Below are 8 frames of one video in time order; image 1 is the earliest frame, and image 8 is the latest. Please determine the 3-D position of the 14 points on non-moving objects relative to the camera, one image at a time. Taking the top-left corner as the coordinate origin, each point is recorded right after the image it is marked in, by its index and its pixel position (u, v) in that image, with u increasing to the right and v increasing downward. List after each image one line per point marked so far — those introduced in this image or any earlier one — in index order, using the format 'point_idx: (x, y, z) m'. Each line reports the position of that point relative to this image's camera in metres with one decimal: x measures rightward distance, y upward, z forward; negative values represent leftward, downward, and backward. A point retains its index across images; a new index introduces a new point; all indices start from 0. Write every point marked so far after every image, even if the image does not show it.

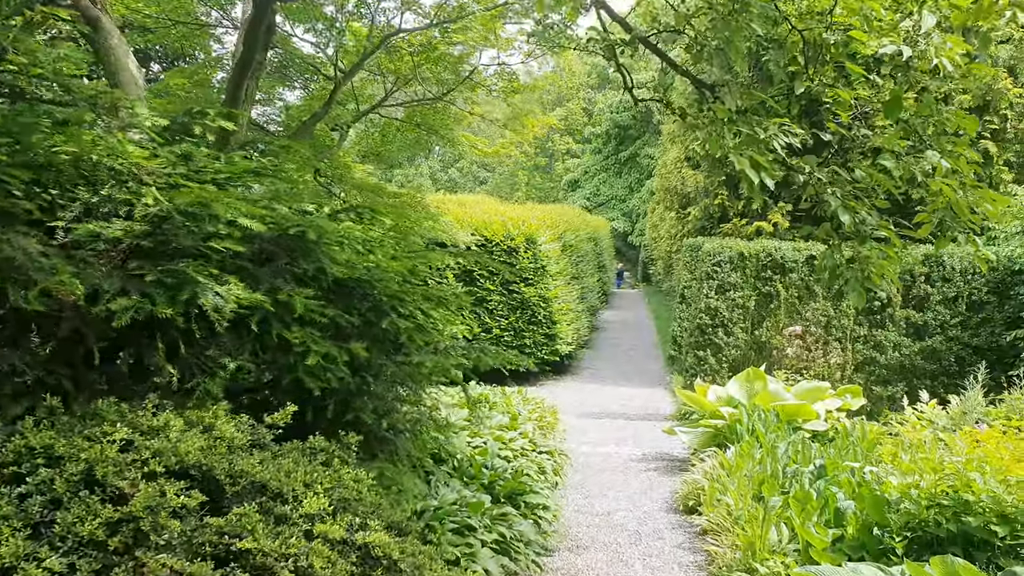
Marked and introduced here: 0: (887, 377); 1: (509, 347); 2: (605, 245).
0: (+2.5, -0.6, +5.9) m
1: (0.0, -0.5, +7.7) m
2: (+1.7, +0.8, +16.5) m
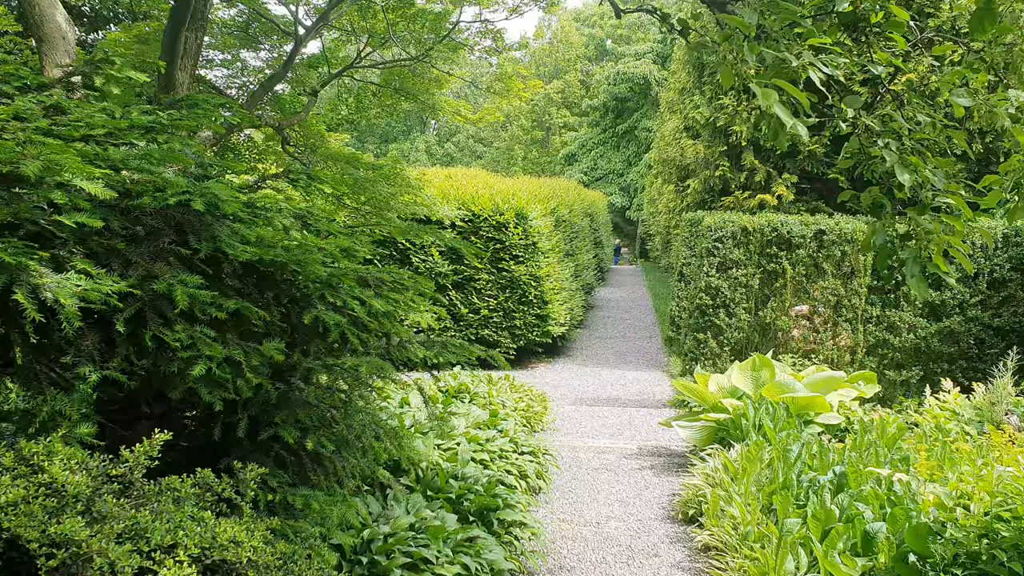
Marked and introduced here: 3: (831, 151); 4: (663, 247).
0: (+2.4, -0.4, +5.5) m
1: (-0.1, -0.3, +7.3) m
2: (+1.6, +1.2, +16.1) m
3: (+2.7, +1.2, +7.5) m
4: (+2.4, +0.7, +14.3) m
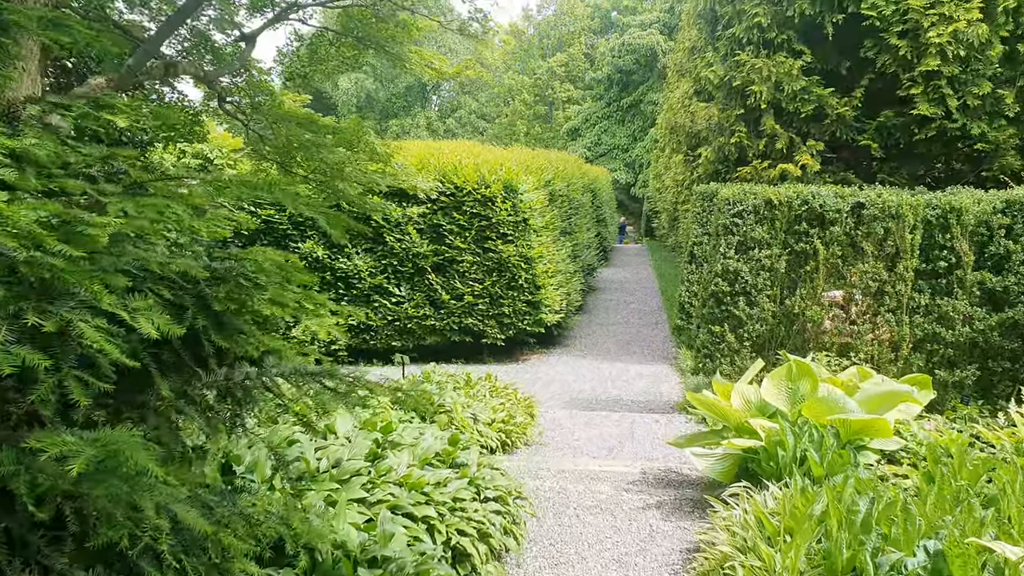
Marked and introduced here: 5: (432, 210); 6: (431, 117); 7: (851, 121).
0: (+2.3, -0.4, +4.6) m
1: (-0.2, -0.2, +6.4) m
2: (+1.6, +1.5, +15.2) m
3: (+2.6, +1.3, +6.6) m
4: (+2.4, +1.0, +13.5) m
5: (-0.6, +0.6, +6.3) m
6: (-1.8, +3.7, +19.2) m
7: (+2.5, +1.2, +6.4) m
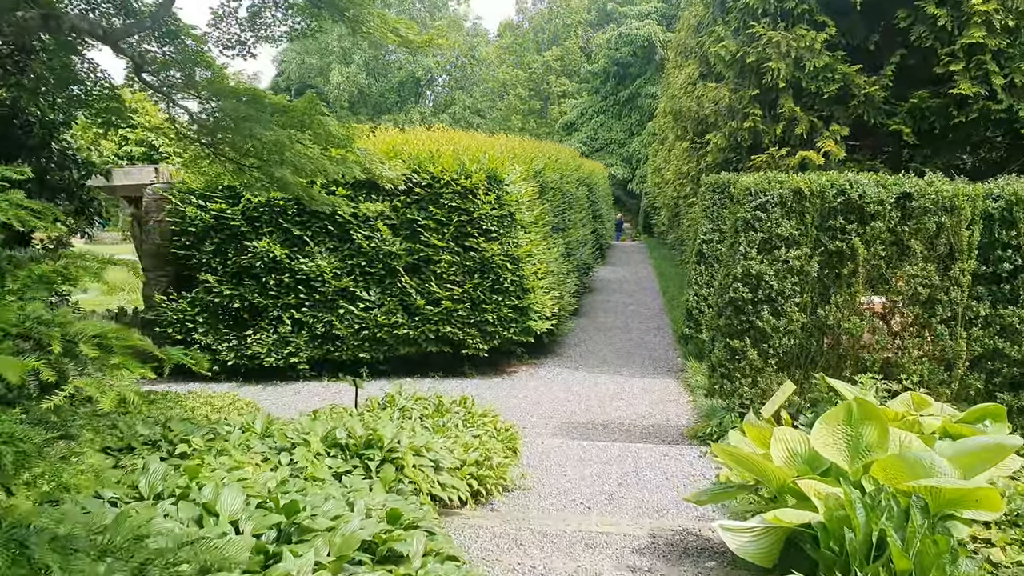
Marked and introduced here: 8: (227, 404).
0: (+2.2, -0.4, +3.9) m
1: (-0.3, -0.2, +5.7) m
2: (+1.5, +1.5, +14.4) m
3: (+2.5, +1.3, +5.9) m
4: (+2.3, +1.0, +12.7) m
5: (-0.7, +0.5, +5.6) m
6: (-2.0, +3.7, +18.4) m
7: (+2.4, +1.2, +5.7) m
8: (-1.4, -0.6, +4.5) m
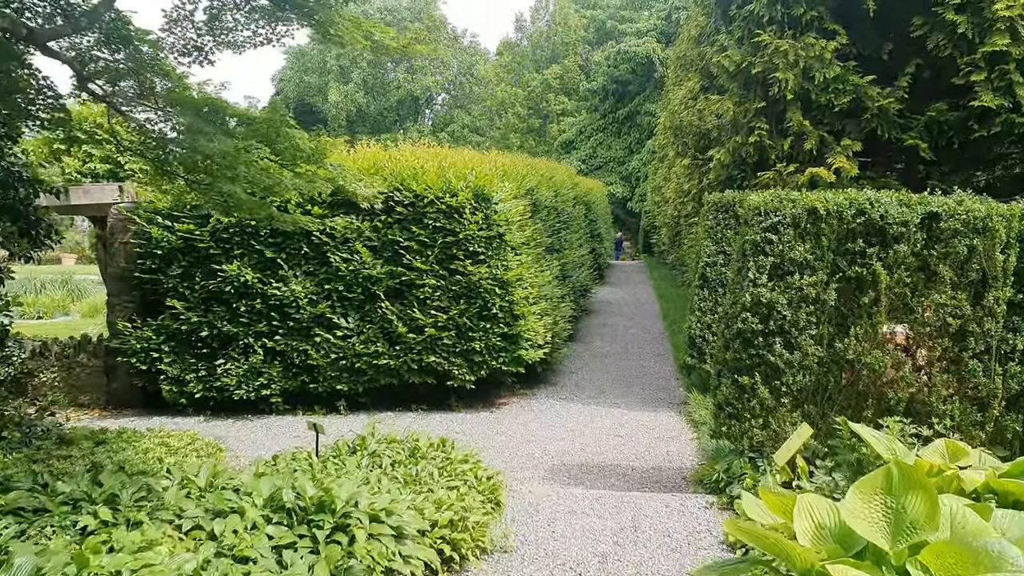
0: (+2.1, -0.5, +3.5) m
1: (-0.4, -0.4, +5.3) m
2: (+1.4, +1.2, +14.1) m
3: (+2.5, +1.1, +5.5) m
4: (+2.2, +0.7, +12.3) m
5: (-0.7, +0.4, +5.2) m
6: (-2.0, +3.3, +18.1) m
7: (+2.3, +1.0, +5.3) m
8: (-1.5, -0.8, +4.1) m
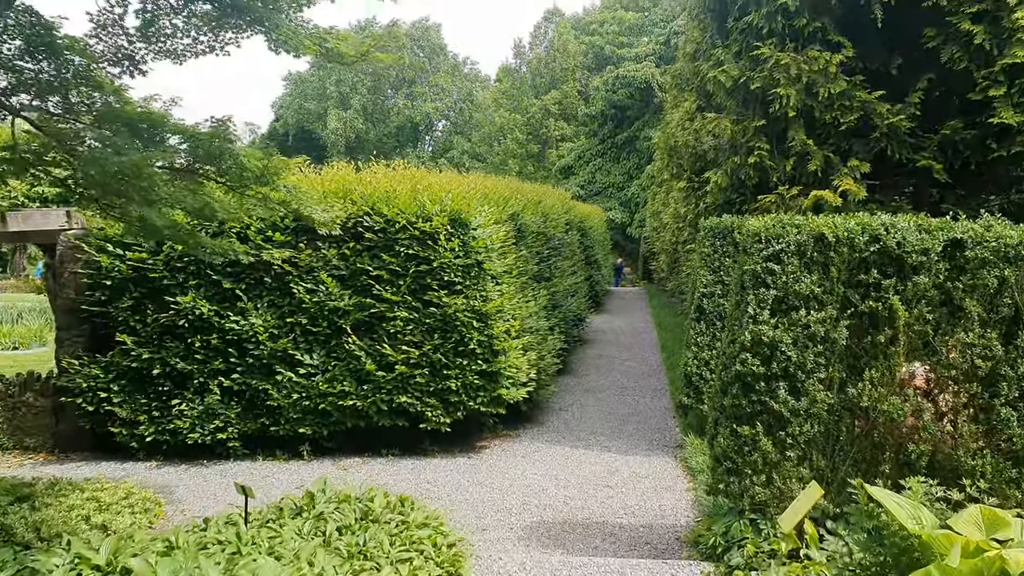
0: (+2.0, -0.6, +3.0) m
1: (-0.5, -0.6, +4.8) m
2: (+1.3, +0.8, +13.7) m
3: (+2.3, +0.9, +5.1) m
4: (+2.1, +0.3, +11.9) m
5: (-0.8, +0.2, +4.8) m
6: (-2.1, +2.8, +17.7) m
7: (+2.2, +0.8, +4.9) m
8: (-1.6, -0.9, +3.7) m
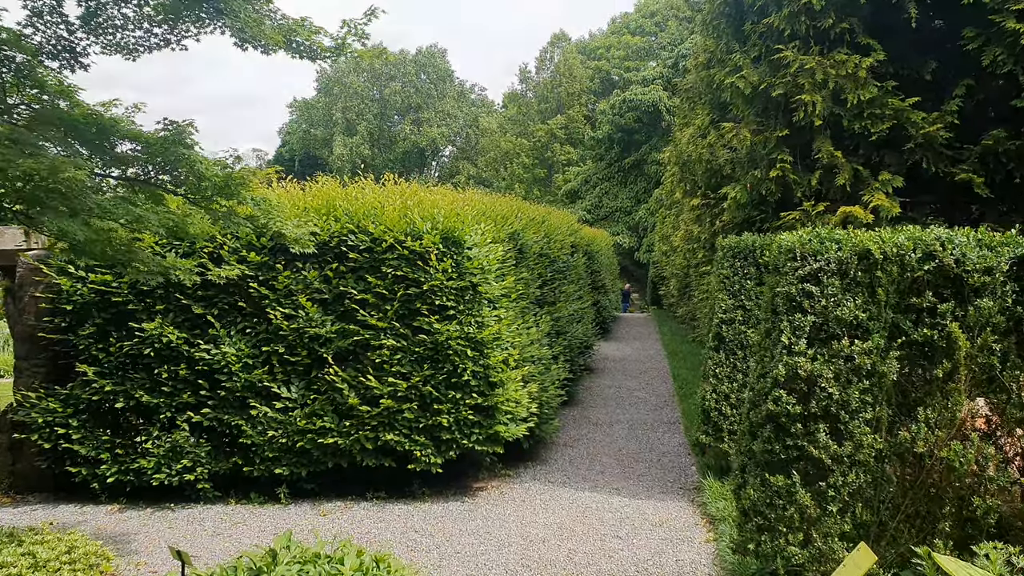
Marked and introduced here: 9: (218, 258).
0: (+2.0, -0.7, +2.5) m
1: (-0.5, -0.7, +4.4) m
2: (+1.4, +0.4, +13.2) m
3: (+2.3, +0.8, +4.7) m
4: (+2.2, -0.1, +11.5) m
5: (-0.8, +0.1, +4.4) m
6: (-2.0, +2.3, +17.4) m
7: (+2.2, +0.7, +4.5) m
8: (-1.6, -1.0, +3.2) m
9: (-1.4, +0.1, +4.4) m
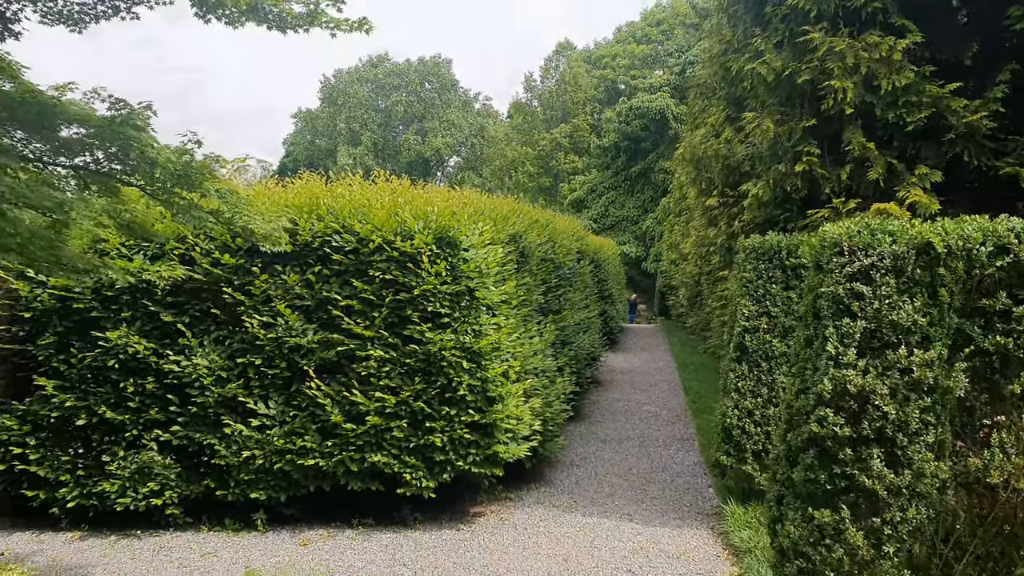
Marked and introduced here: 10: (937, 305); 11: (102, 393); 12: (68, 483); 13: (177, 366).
0: (+2.0, -0.7, +2.1) m
1: (-0.5, -0.7, +4.0) m
2: (+1.4, +0.2, +12.8) m
3: (+2.3, +0.8, +4.3) m
4: (+2.2, -0.2, +11.0) m
5: (-0.8, 0.0, +4.0) m
6: (-1.9, +2.1, +17.0) m
7: (+2.2, +0.7, +4.1) m
8: (-1.6, -1.0, +2.8) m
9: (-1.4, +0.1, +4.0) m
10: (+1.1, 0.0, +2.2) m
11: (-1.9, -0.5, +4.0) m
12: (-2.0, -0.9, +4.0) m
13: (-1.5, -0.3, +3.9) m
